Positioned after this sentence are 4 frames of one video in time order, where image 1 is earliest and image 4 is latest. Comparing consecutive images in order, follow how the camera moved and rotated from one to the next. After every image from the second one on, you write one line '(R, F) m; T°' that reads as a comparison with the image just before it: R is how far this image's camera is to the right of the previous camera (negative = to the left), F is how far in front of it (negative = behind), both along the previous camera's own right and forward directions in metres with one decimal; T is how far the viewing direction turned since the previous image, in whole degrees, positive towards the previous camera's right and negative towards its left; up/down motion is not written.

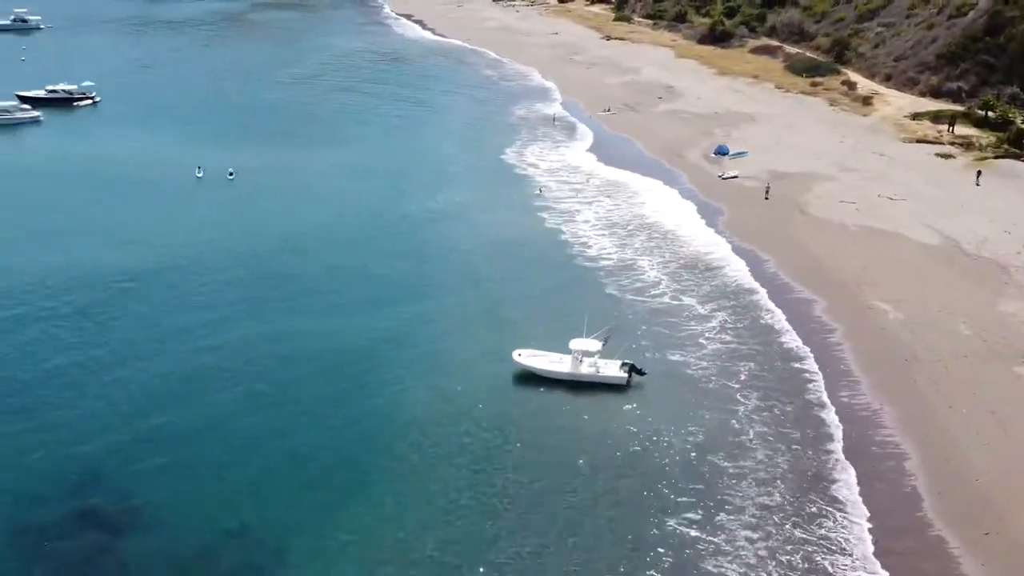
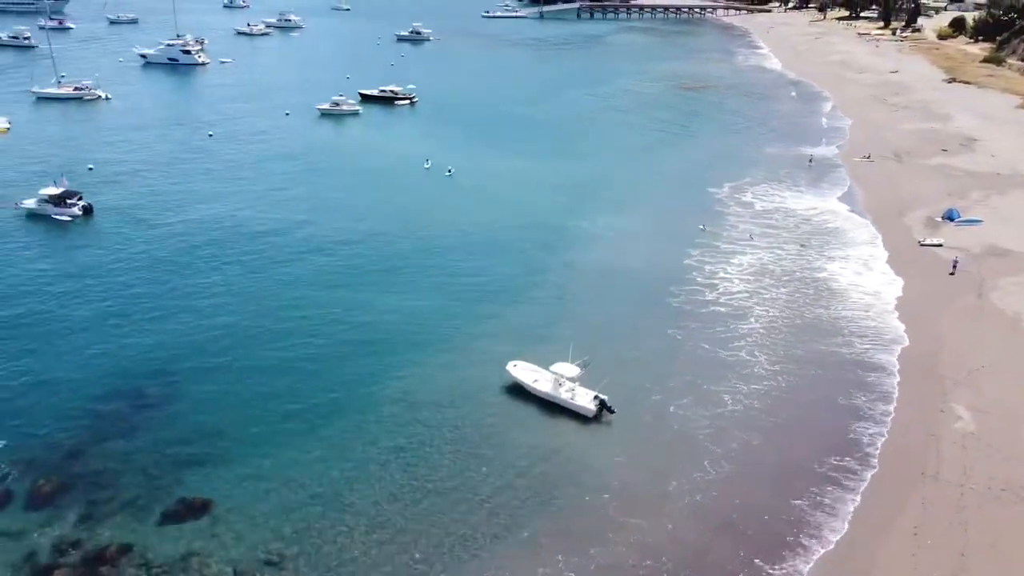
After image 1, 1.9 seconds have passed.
(+14.6, +1.6) m; -27°
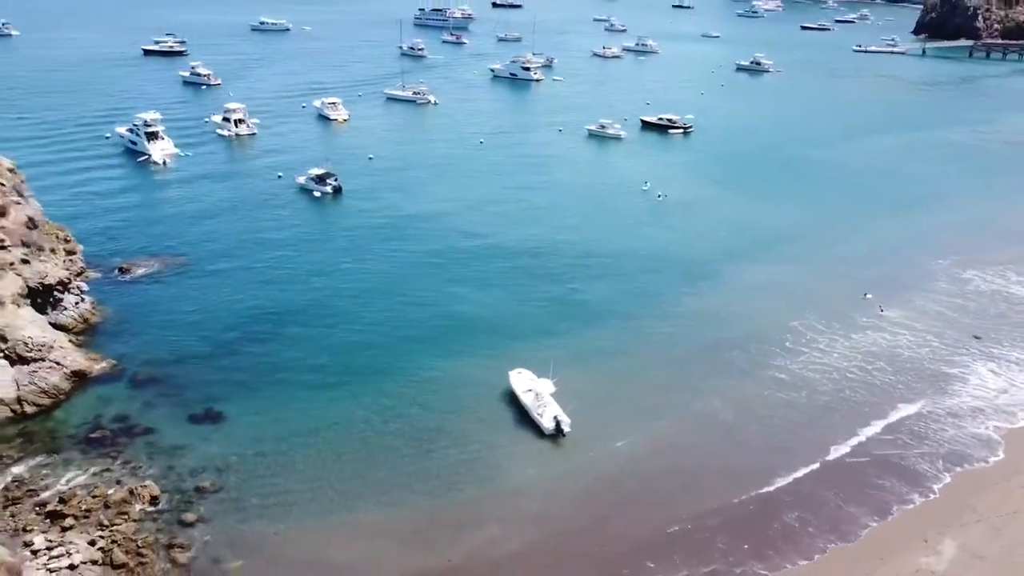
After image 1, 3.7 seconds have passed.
(+15.3, +1.2) m; -27°
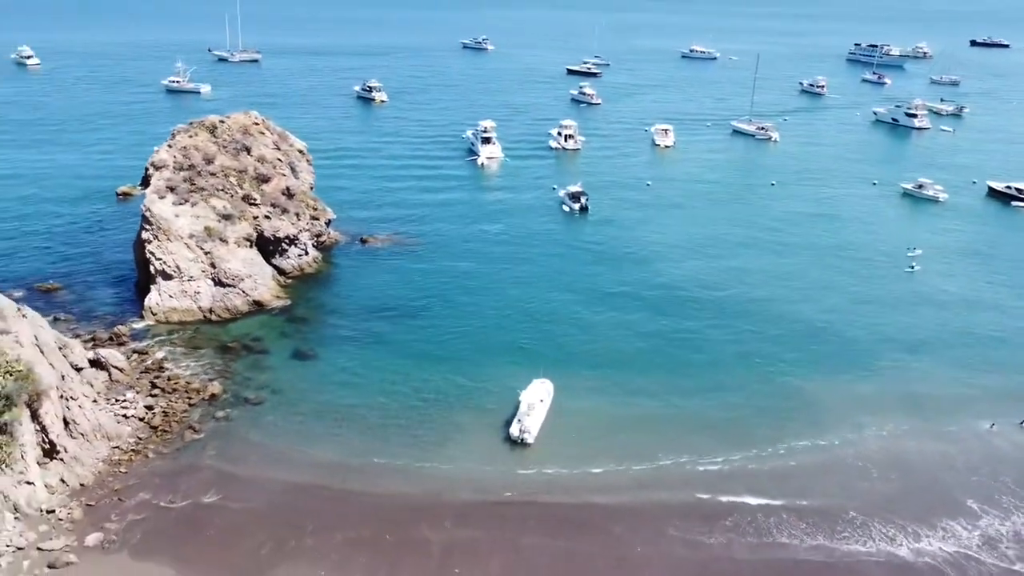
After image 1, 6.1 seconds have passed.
(+18.4, +2.0) m; -31°
